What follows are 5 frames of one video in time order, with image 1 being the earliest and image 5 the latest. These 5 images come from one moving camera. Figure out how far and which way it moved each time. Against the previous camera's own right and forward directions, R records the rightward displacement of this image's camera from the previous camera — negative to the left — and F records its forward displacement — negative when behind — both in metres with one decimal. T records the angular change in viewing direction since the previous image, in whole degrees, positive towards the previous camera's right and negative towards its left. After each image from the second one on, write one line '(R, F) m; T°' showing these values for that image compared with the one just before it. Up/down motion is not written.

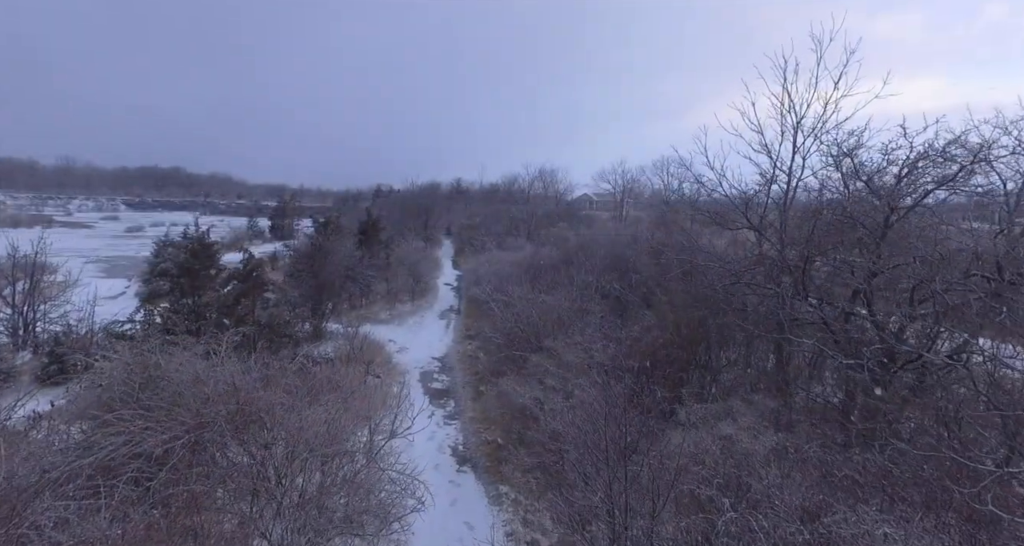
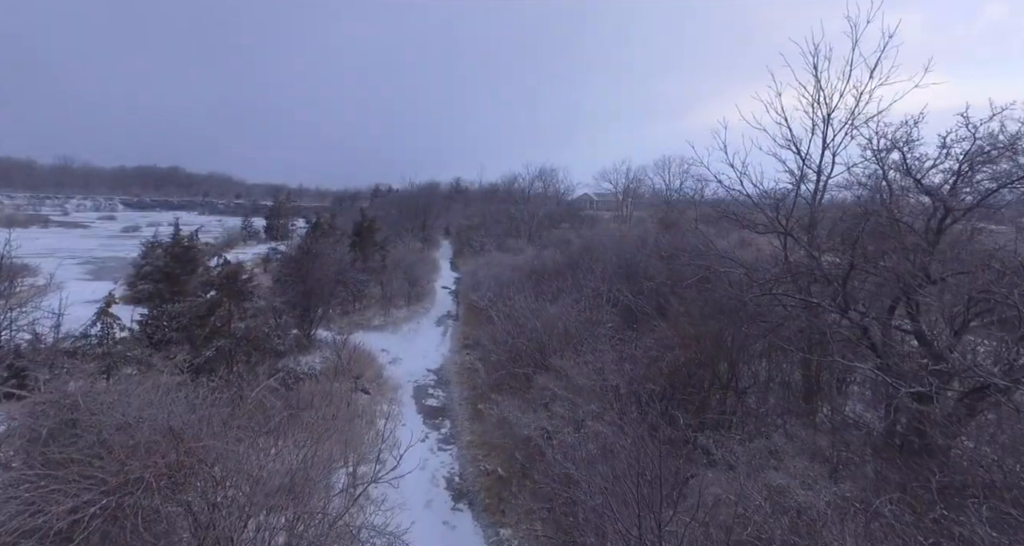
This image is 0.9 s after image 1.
(0.0, +1.1) m; 0°
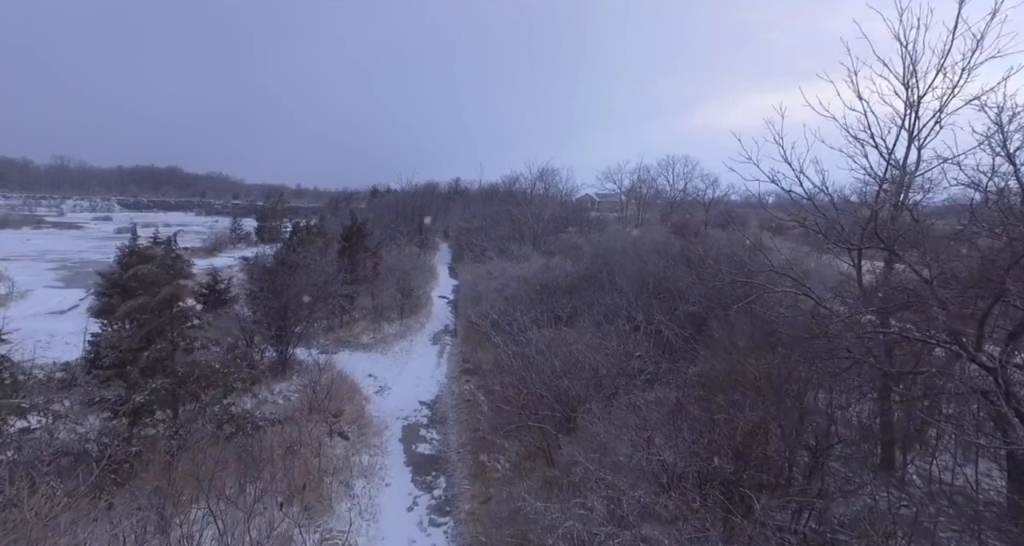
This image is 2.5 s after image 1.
(-0.2, +2.2) m; 0°
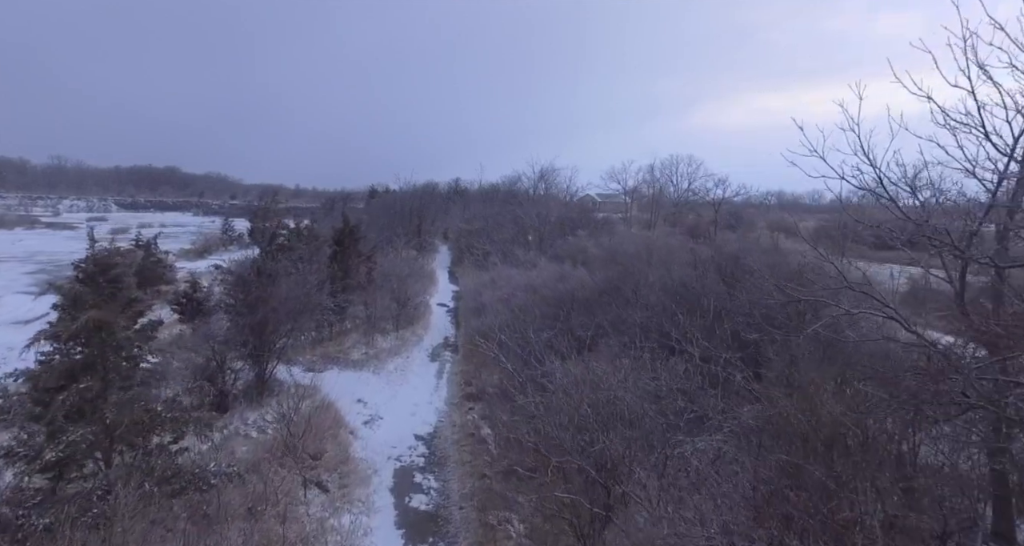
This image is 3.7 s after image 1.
(-0.2, +1.9) m; 0°
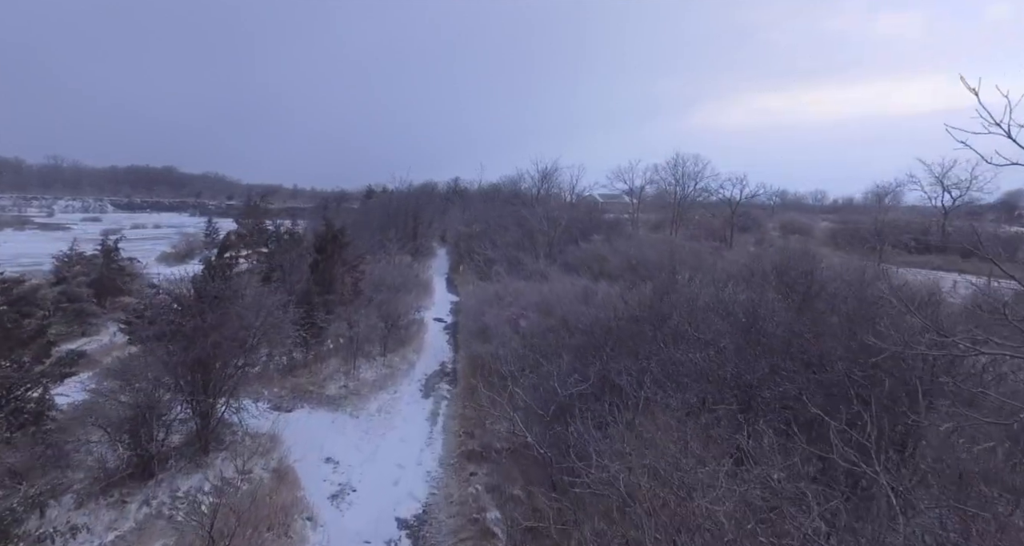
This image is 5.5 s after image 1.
(-0.2, +2.9) m; 0°
